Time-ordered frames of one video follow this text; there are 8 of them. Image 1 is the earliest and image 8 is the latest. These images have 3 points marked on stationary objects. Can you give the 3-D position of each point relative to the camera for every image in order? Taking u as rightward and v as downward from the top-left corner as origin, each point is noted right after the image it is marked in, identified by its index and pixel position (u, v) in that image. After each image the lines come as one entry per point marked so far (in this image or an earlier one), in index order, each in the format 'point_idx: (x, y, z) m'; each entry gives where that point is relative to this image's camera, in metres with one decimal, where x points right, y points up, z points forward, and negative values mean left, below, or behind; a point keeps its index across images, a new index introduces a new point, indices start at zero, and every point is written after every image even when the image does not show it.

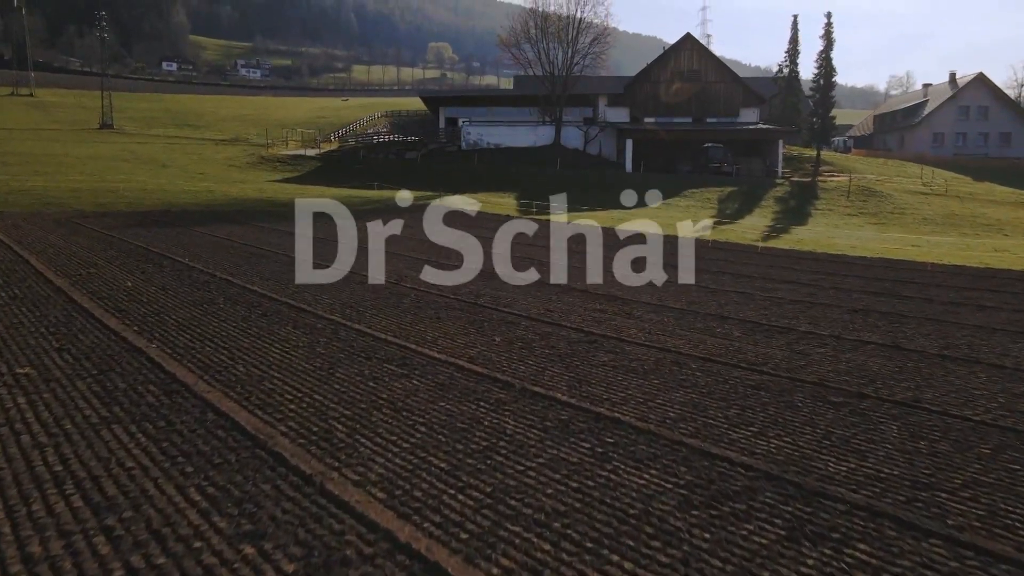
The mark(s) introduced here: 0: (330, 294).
0: (-3.5, -0.1, +14.2) m
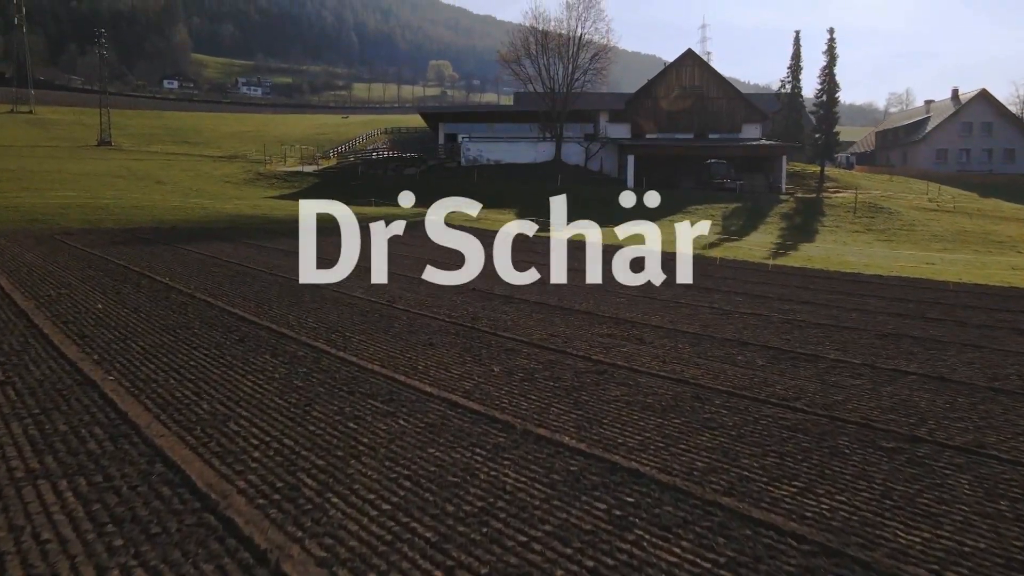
0: (-3.5, -0.5, +13.2) m
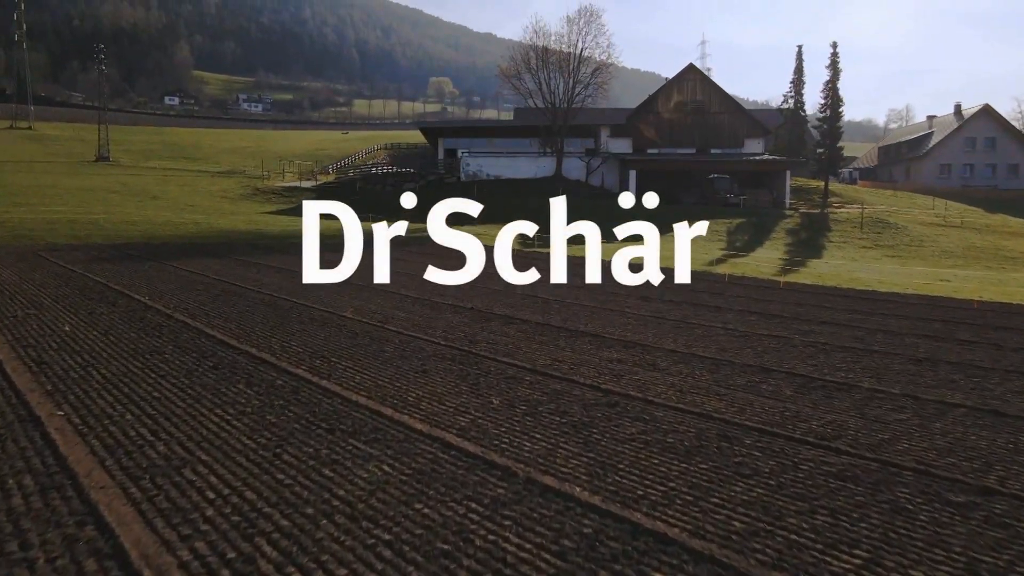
0: (-3.5, -0.9, +12.2) m
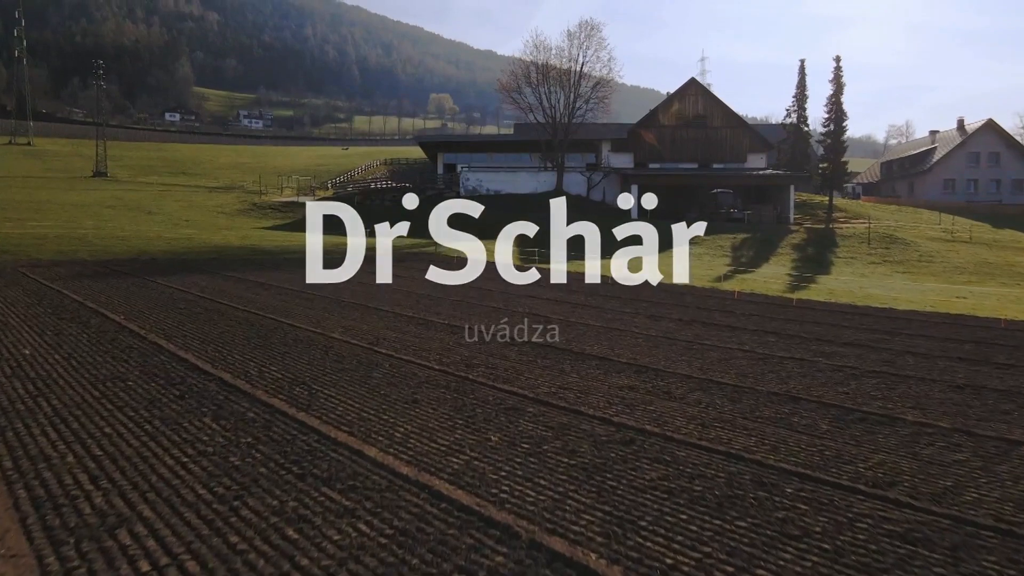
0: (-3.5, -1.1, +11.2) m
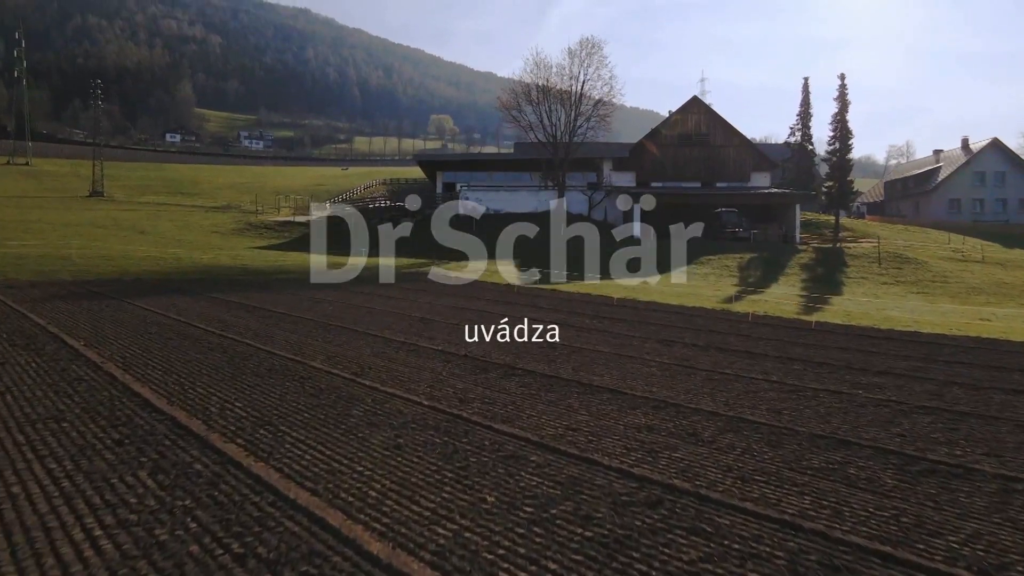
0: (-3.5, -1.5, +9.8) m
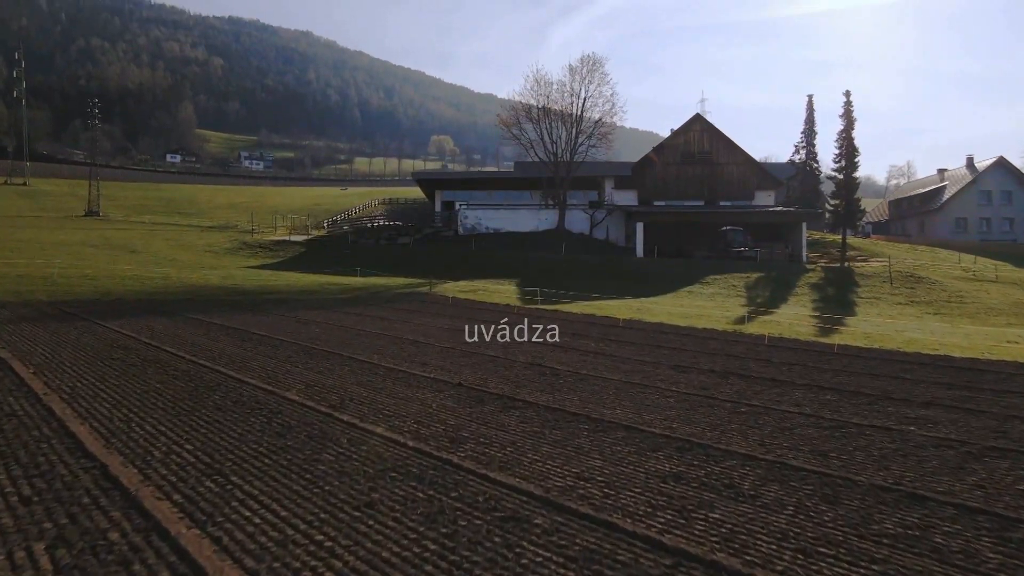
0: (-3.5, -1.7, +8.3) m
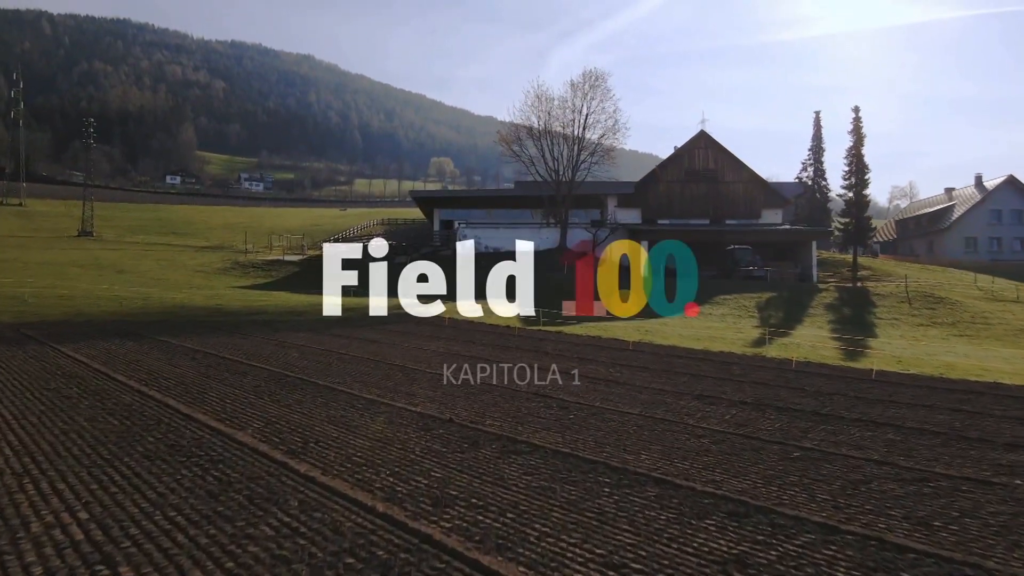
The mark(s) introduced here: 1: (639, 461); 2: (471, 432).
0: (-3.4, -1.8, +6.4) m
1: (+1.4, -1.9, +8.3) m
2: (-0.5, -1.9, +9.7) m
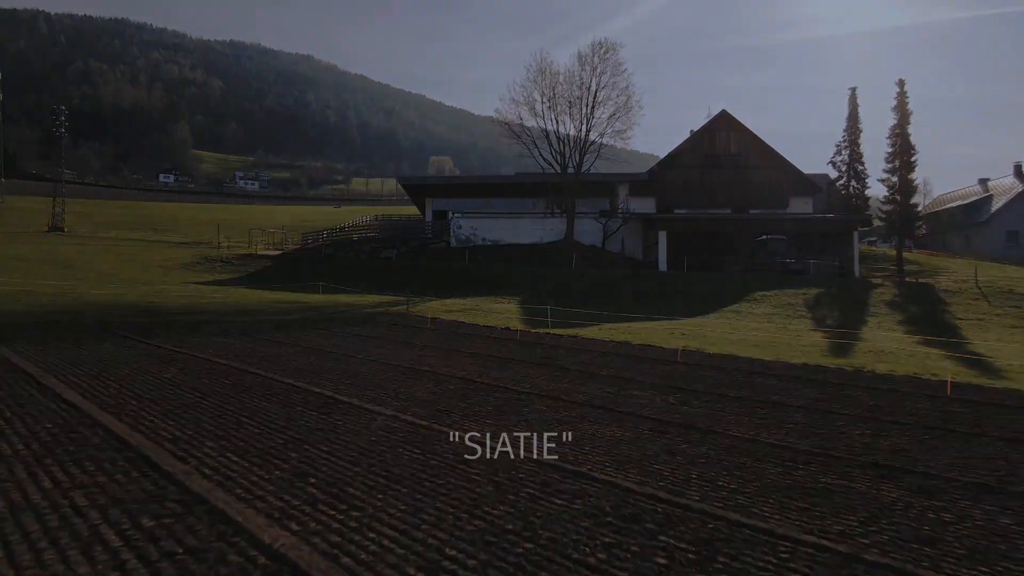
0: (-3.4, -1.5, -0.3) m
1: (+1.4, -1.6, +1.6) m
2: (-0.5, -1.6, +3.1) m
